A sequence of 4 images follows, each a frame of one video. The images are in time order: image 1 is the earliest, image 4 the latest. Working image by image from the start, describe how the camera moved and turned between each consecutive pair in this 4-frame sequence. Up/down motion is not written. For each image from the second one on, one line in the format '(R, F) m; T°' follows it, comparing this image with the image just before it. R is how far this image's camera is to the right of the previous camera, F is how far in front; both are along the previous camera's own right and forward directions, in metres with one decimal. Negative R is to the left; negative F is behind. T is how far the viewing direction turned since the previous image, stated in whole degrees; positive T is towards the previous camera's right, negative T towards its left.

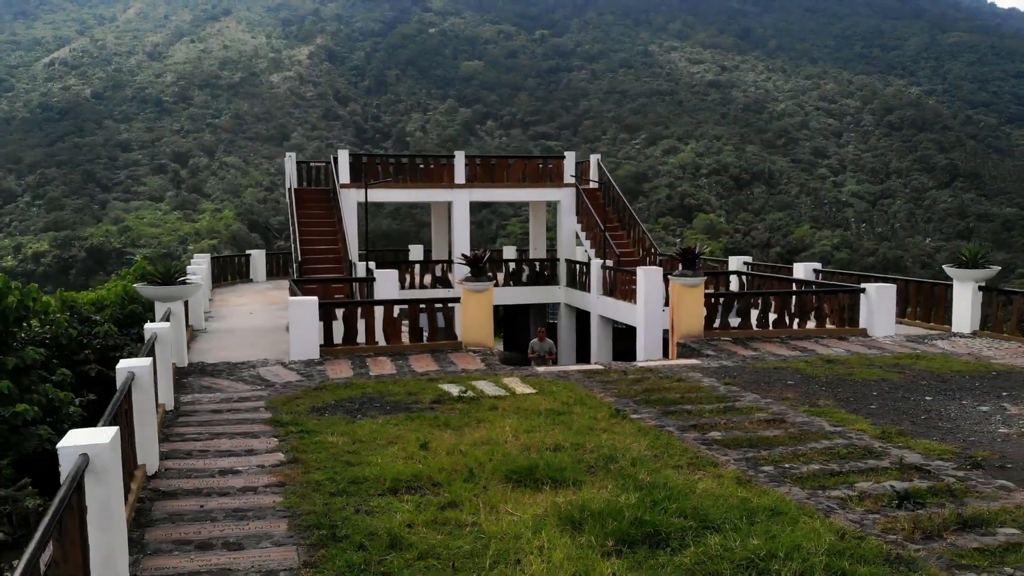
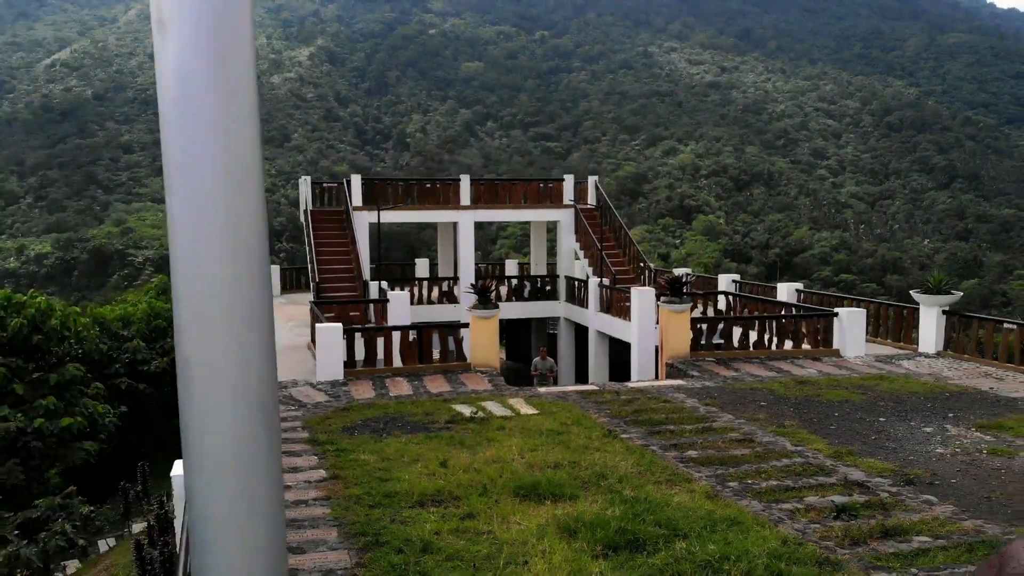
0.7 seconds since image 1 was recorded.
(0.0, -0.4) m; 0°
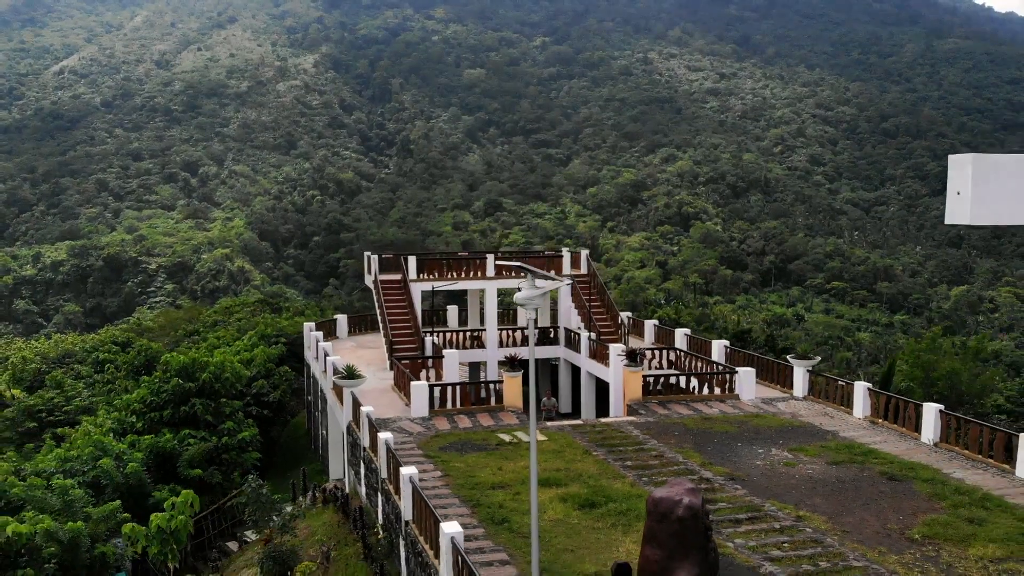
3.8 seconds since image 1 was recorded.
(-0.1, -2.3) m; 0°
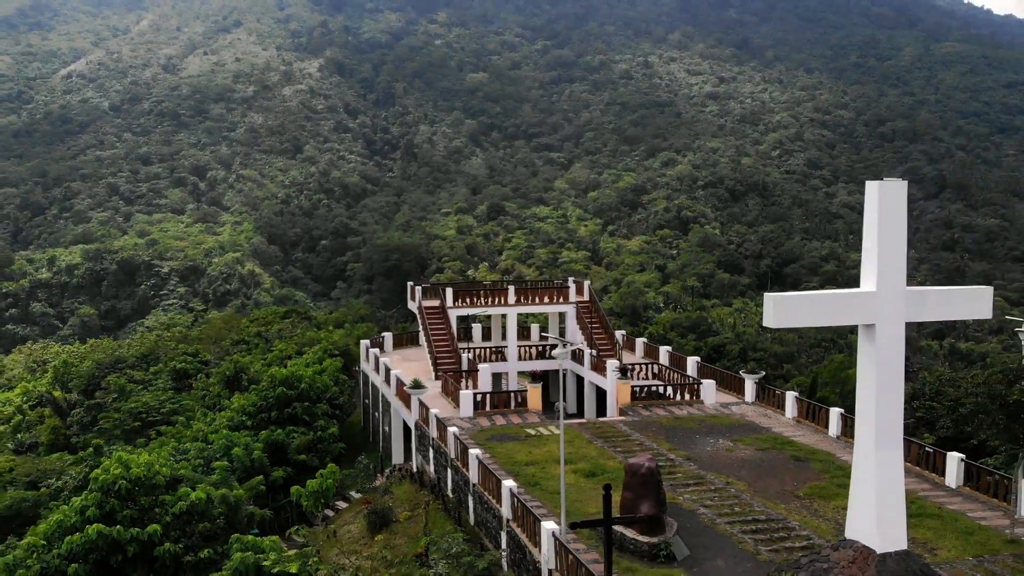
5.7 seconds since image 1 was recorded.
(-0.2, -2.1) m; 0°
